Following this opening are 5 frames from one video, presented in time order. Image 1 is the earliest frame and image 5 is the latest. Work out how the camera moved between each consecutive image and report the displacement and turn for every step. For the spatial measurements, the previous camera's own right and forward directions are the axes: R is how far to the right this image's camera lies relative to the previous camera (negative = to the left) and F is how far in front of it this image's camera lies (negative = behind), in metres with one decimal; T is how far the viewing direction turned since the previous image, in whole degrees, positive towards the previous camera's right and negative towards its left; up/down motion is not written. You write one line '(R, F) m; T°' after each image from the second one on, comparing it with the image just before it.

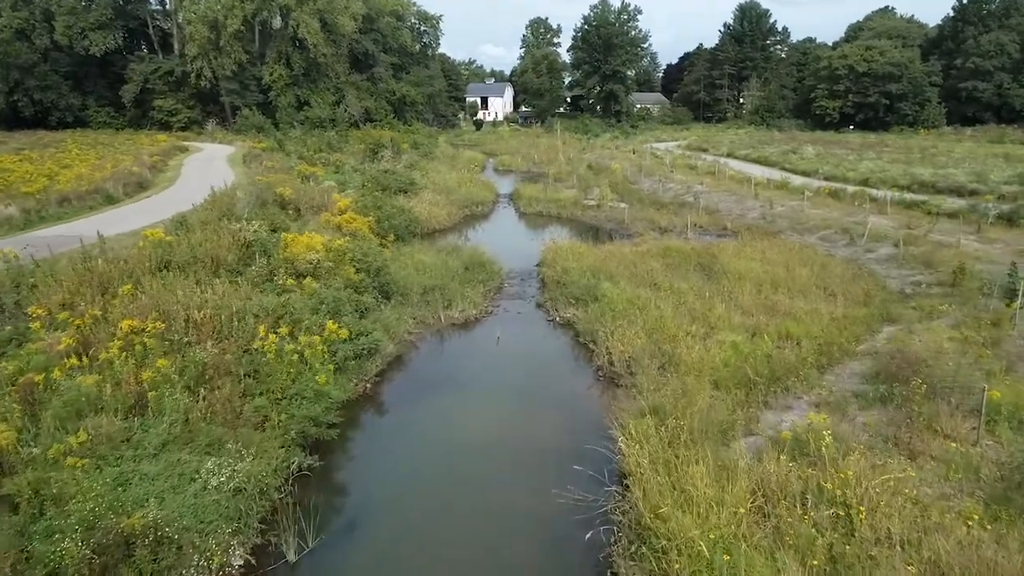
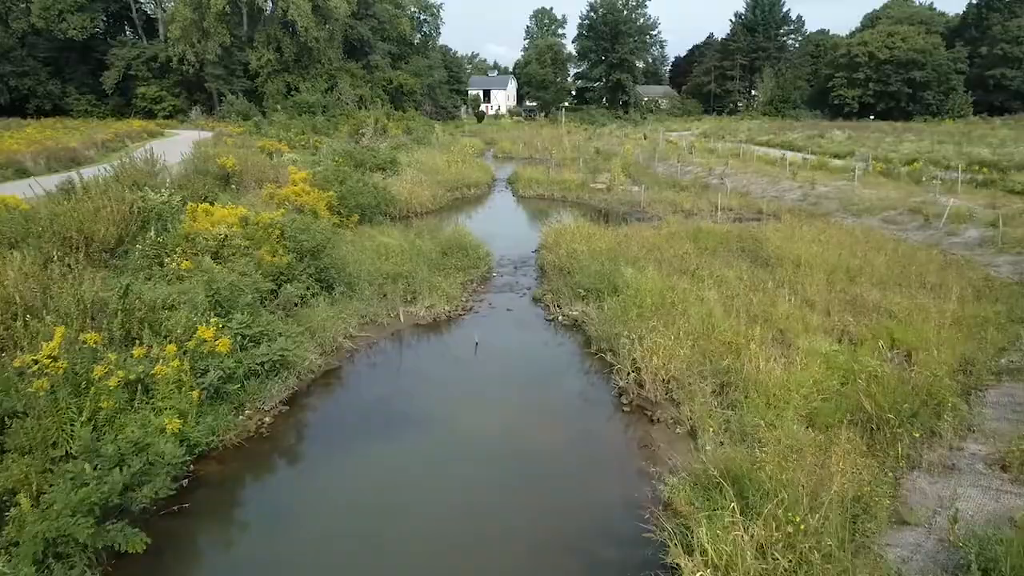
(+0.3, +3.6) m; 0°
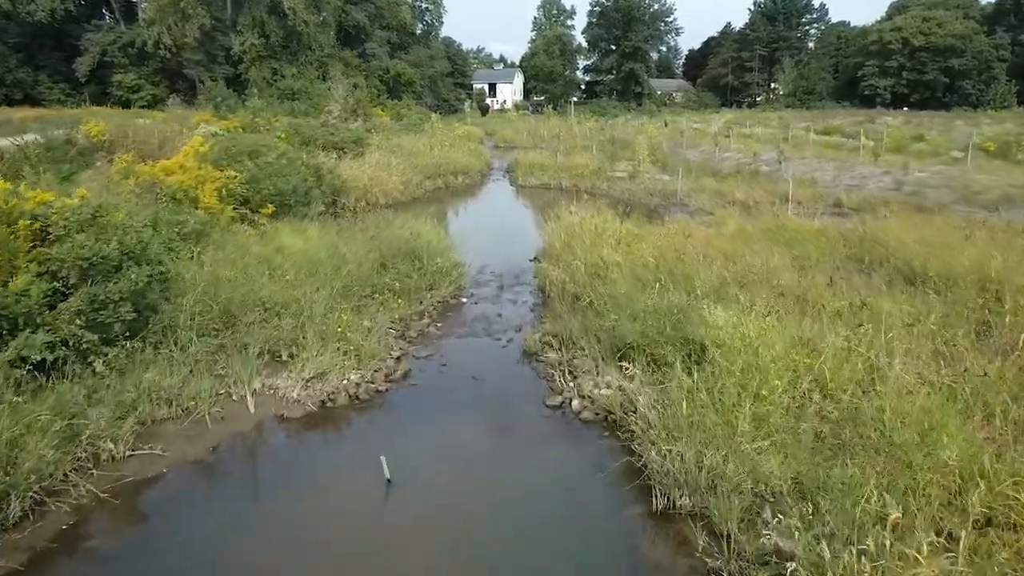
(+0.3, +4.9) m; -1°
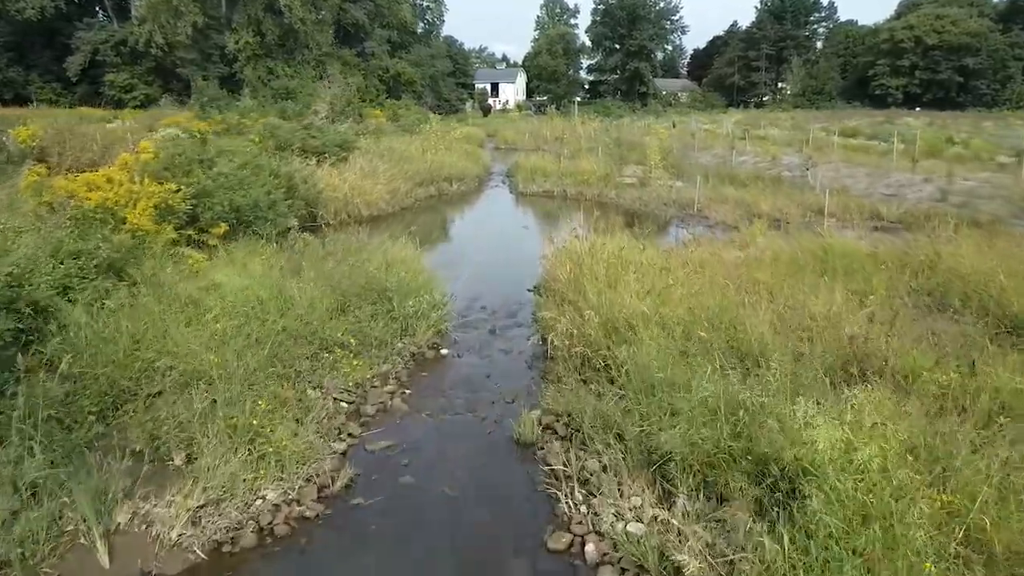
(+0.1, +1.6) m; 0°
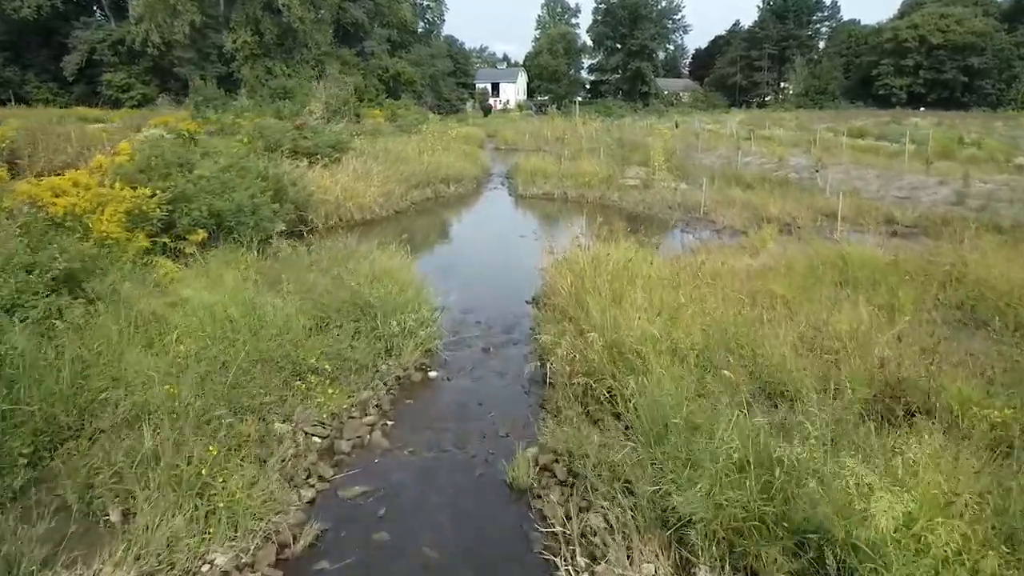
(0.0, +0.5) m; 0°
